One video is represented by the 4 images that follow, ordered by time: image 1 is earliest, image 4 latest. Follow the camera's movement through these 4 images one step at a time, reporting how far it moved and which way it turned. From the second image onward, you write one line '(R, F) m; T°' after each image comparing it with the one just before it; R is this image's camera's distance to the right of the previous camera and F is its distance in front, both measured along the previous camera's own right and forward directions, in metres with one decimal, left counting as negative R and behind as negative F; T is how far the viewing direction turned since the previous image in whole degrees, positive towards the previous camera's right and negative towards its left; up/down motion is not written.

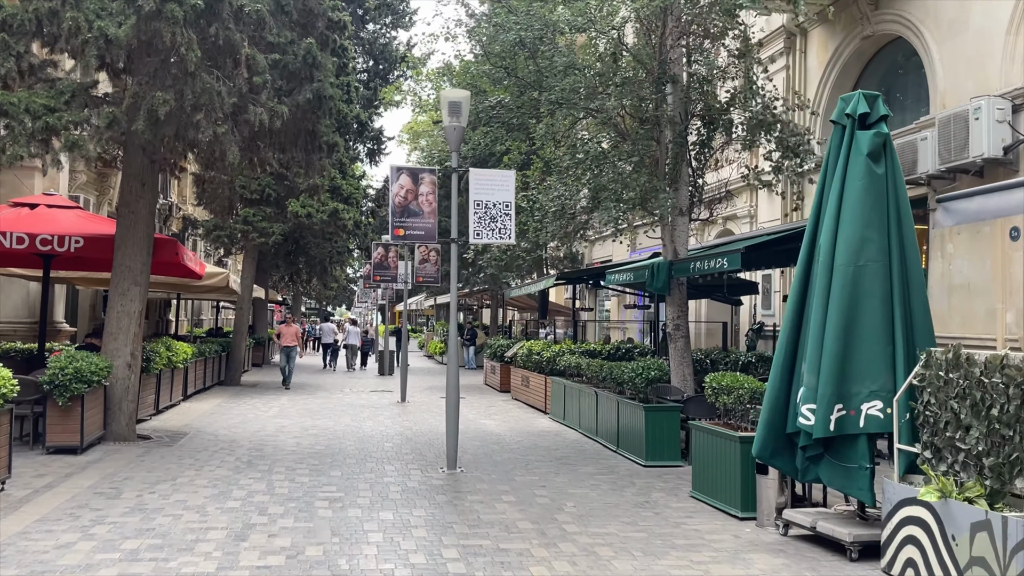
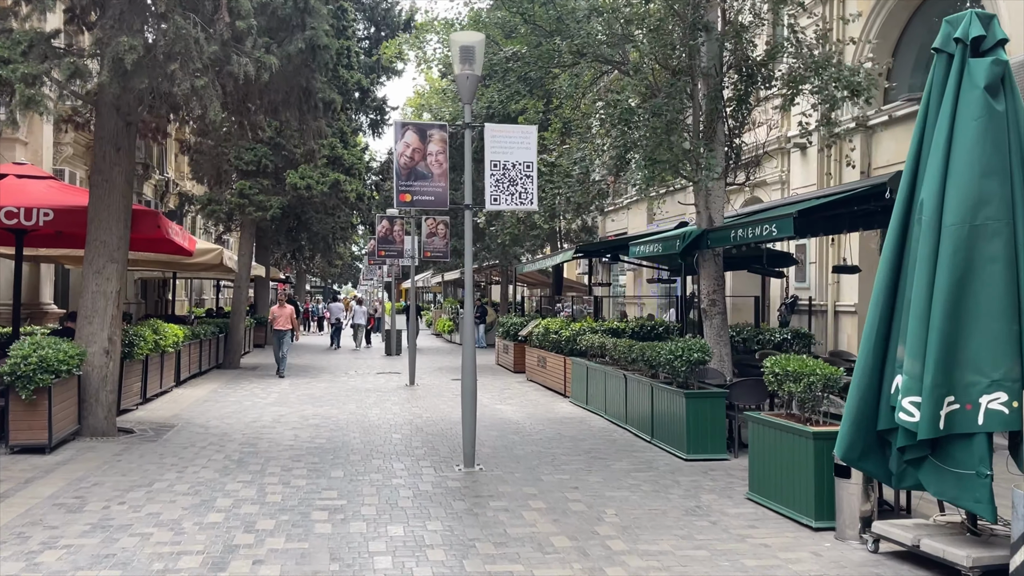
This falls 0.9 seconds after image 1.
(-0.2, +1.2) m; 0°
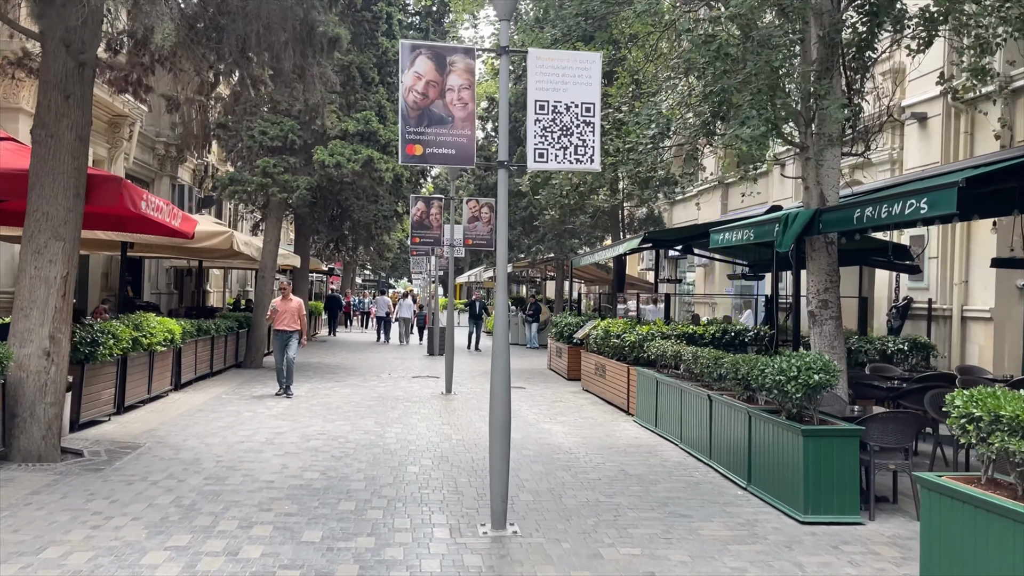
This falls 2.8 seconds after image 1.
(0.0, +2.4) m; -4°
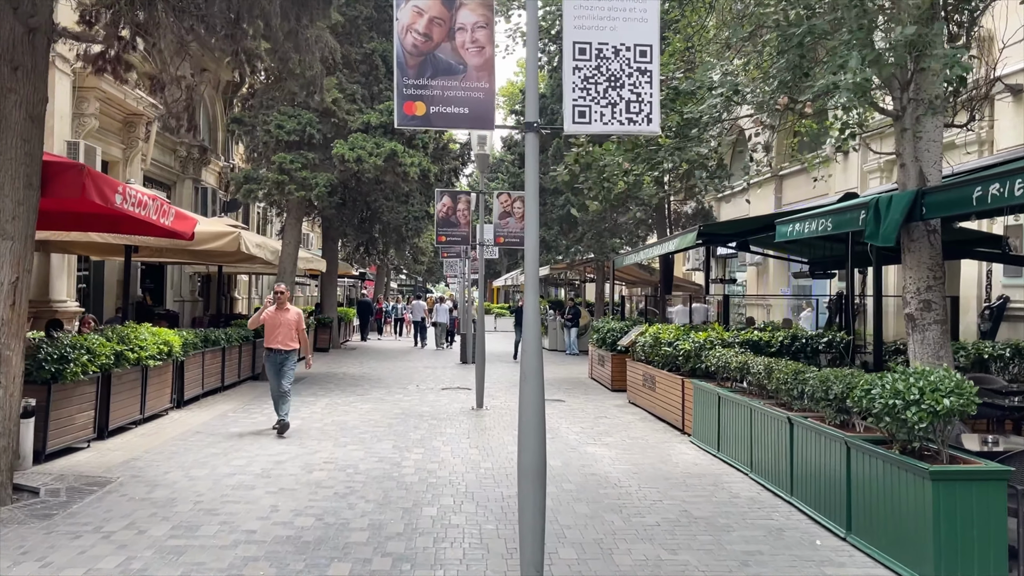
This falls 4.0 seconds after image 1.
(0.0, +1.4) m; -3°
